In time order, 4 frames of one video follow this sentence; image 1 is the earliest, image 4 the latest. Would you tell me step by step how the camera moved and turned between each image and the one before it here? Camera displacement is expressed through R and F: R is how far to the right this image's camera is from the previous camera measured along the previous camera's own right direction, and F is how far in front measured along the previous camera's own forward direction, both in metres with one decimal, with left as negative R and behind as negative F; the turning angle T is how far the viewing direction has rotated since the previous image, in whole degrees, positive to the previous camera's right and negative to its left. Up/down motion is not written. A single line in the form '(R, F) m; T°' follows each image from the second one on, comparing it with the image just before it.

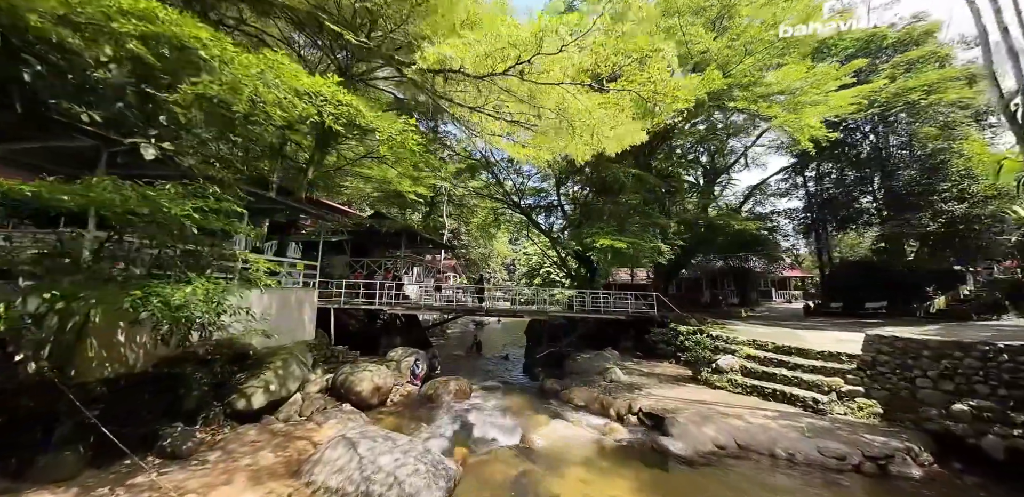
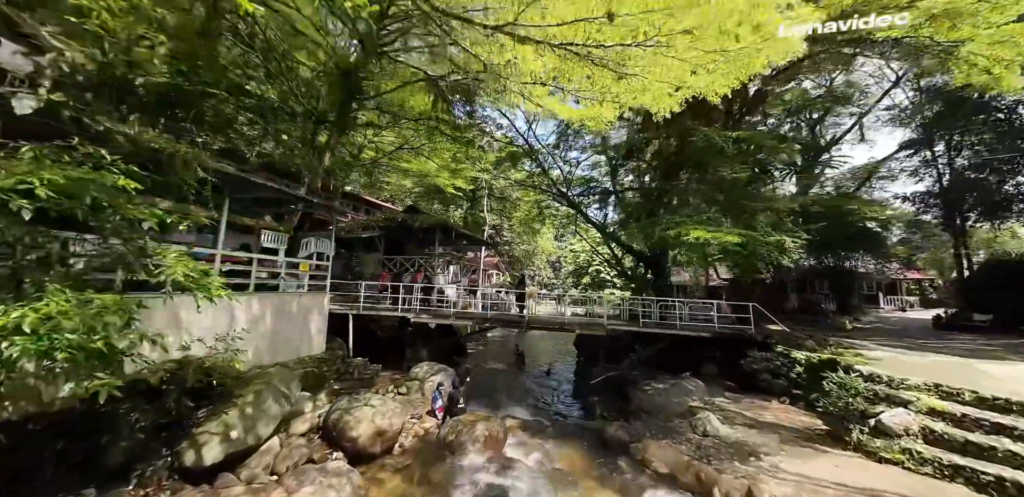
(0.0, +2.5) m; -6°
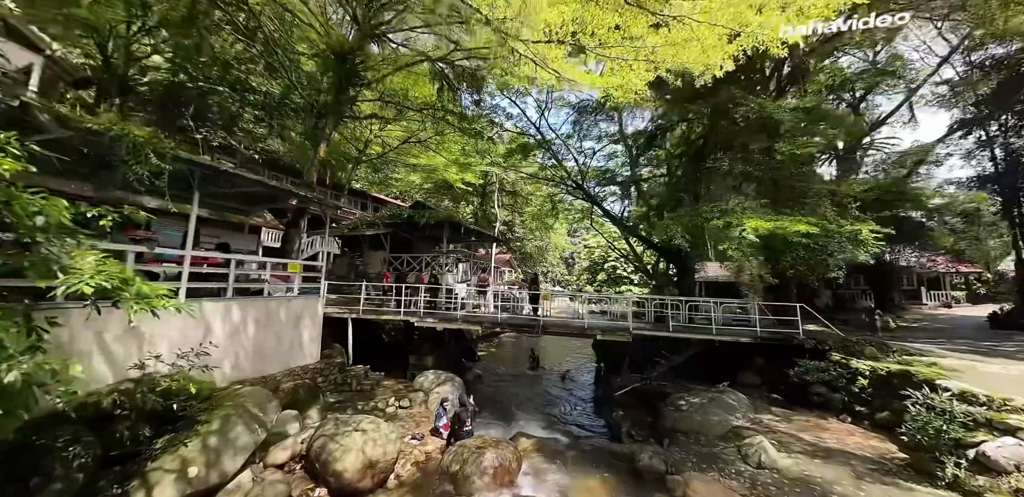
(0.0, +1.1) m; -2°
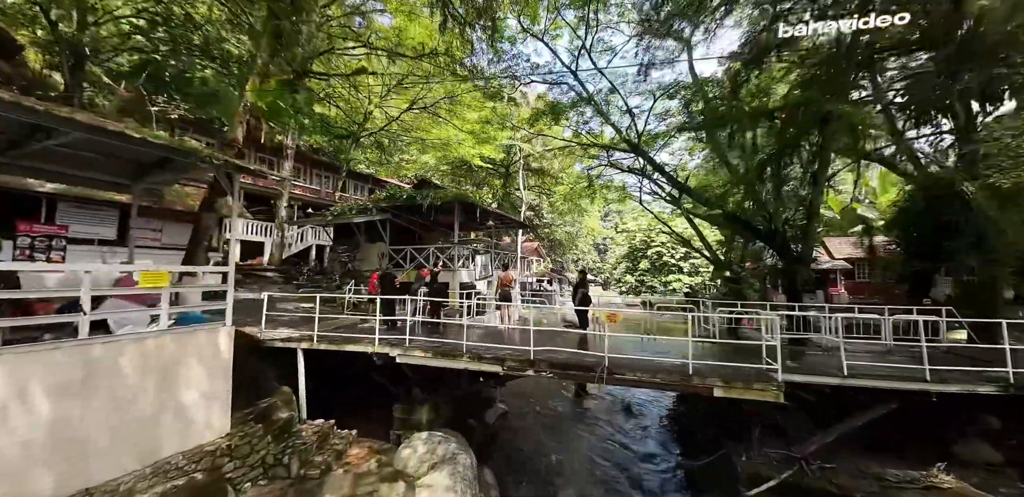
(-0.2, +3.8) m; -4°
